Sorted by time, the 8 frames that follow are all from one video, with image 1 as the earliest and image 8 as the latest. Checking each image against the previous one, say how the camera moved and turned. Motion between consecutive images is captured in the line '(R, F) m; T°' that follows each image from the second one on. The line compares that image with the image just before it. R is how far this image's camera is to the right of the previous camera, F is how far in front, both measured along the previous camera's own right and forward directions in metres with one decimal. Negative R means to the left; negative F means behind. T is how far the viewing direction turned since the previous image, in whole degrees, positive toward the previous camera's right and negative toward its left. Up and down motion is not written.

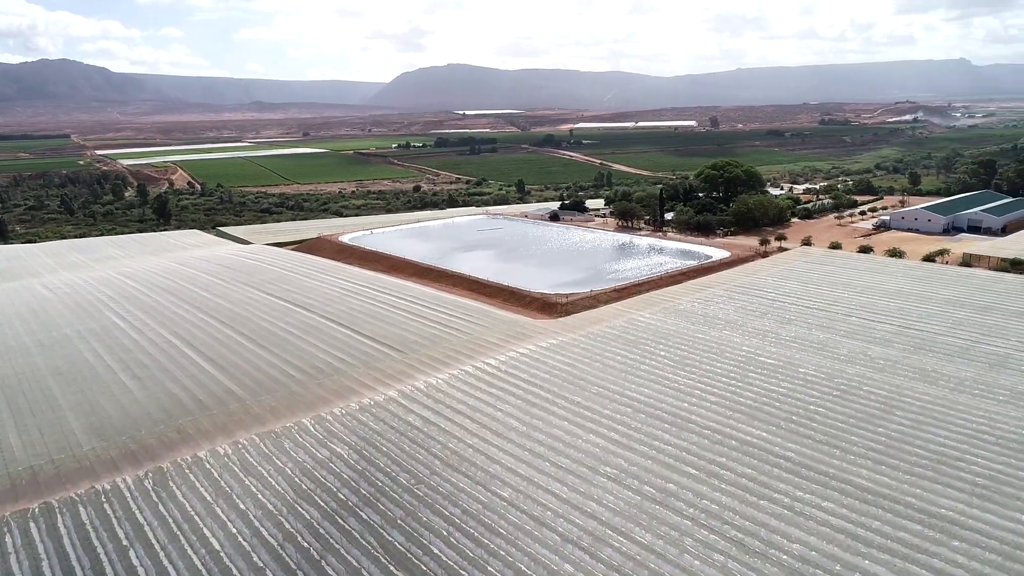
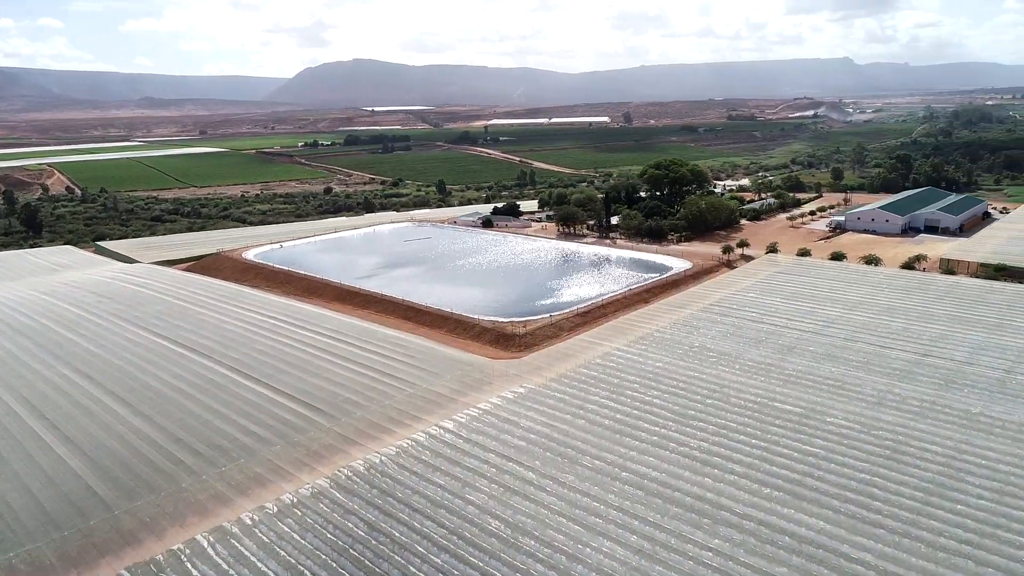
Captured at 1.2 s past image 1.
(-1.0, +4.3) m; +7°
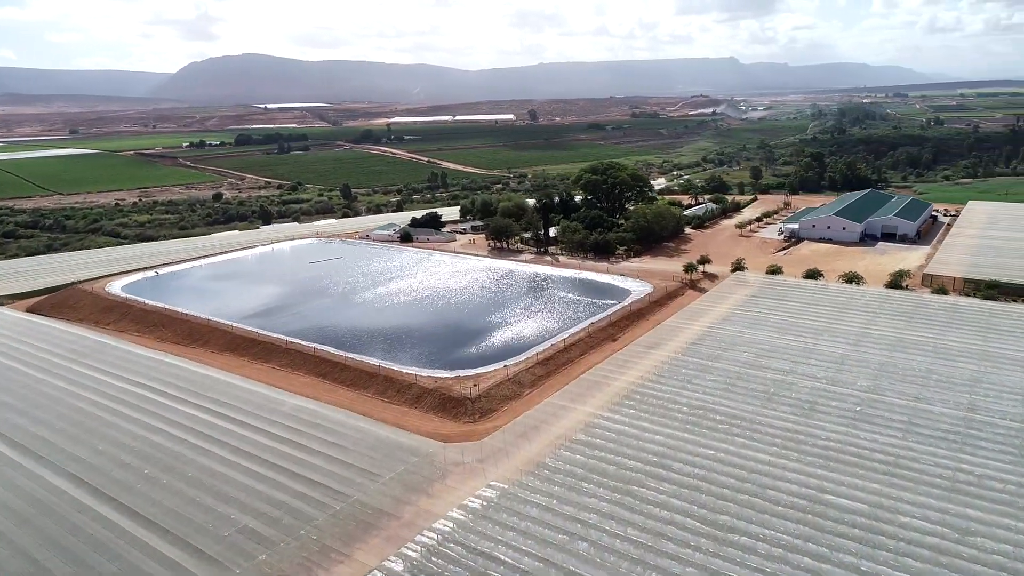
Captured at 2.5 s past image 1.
(-0.9, +4.8) m; +8°
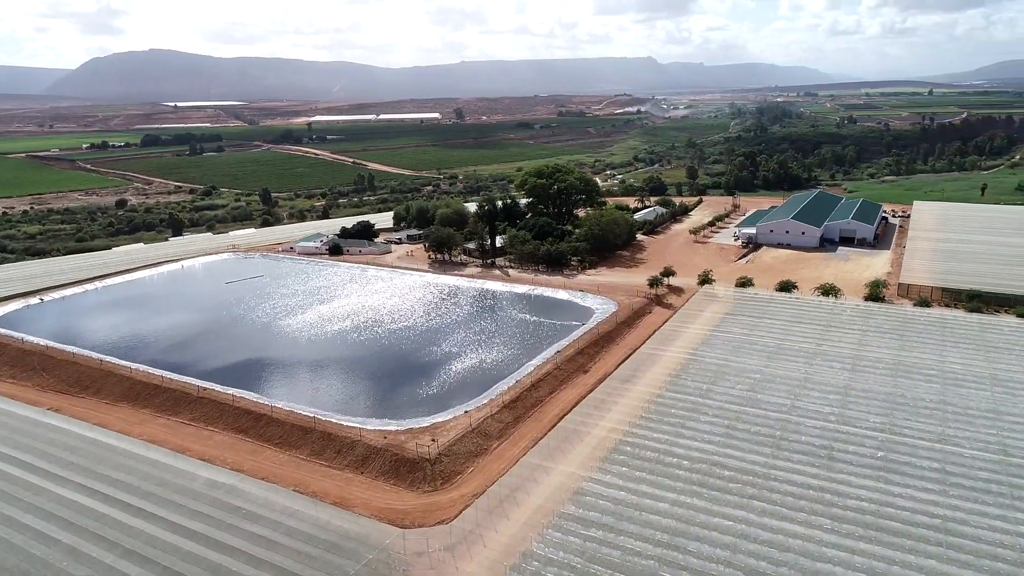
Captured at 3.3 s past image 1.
(-0.7, +2.8) m; +6°
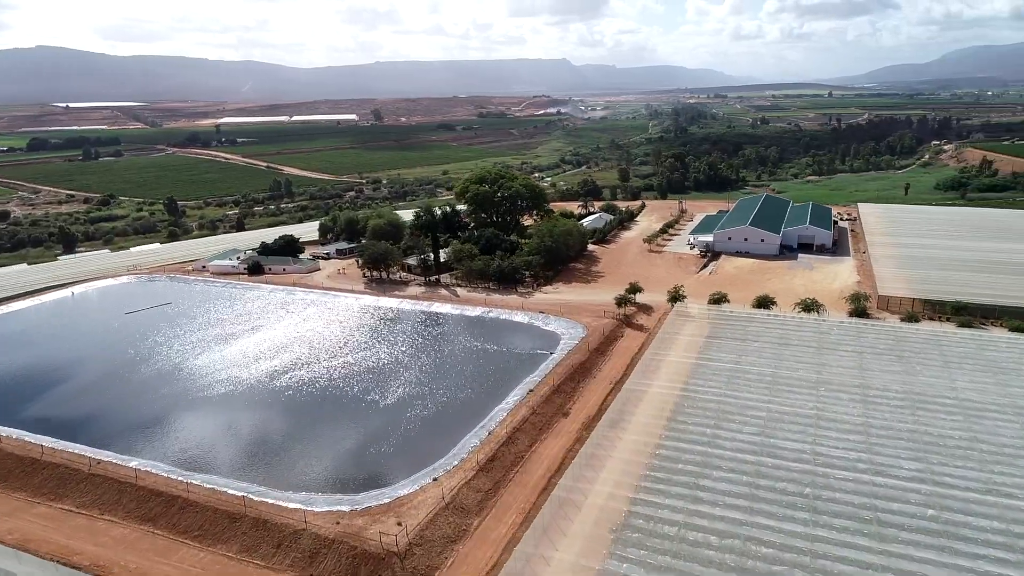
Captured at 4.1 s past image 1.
(-1.0, +2.8) m; +6°
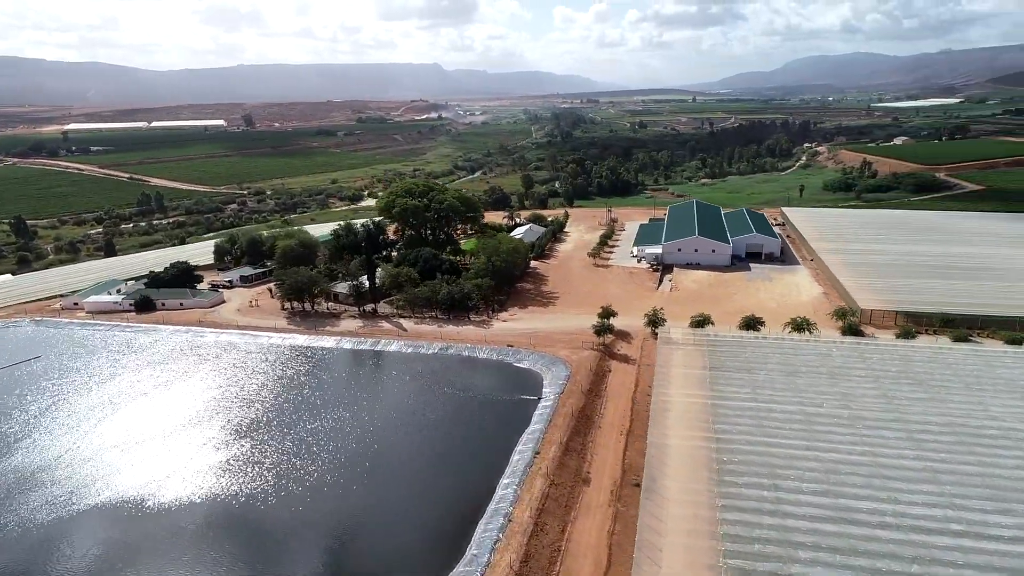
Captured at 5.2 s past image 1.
(-2.2, +3.1) m; +10°
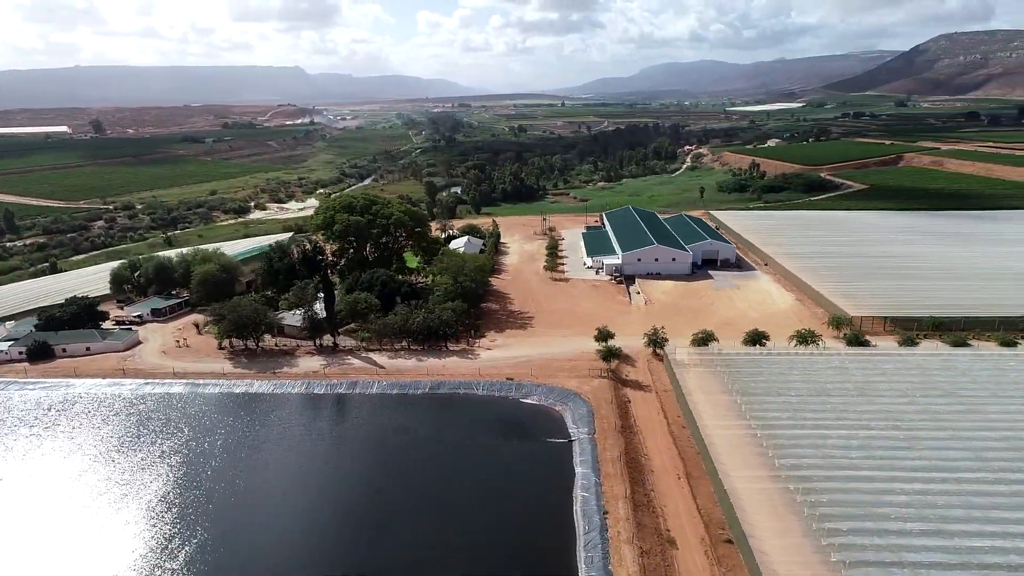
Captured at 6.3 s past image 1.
(-3.0, +2.3) m; +10°
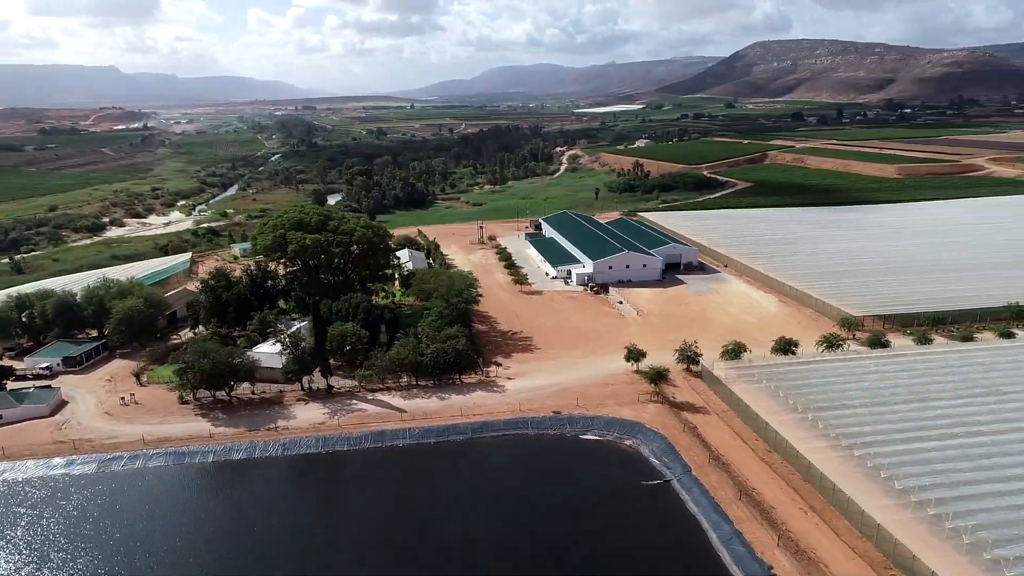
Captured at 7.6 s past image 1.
(-4.1, +2.4) m; +12°
